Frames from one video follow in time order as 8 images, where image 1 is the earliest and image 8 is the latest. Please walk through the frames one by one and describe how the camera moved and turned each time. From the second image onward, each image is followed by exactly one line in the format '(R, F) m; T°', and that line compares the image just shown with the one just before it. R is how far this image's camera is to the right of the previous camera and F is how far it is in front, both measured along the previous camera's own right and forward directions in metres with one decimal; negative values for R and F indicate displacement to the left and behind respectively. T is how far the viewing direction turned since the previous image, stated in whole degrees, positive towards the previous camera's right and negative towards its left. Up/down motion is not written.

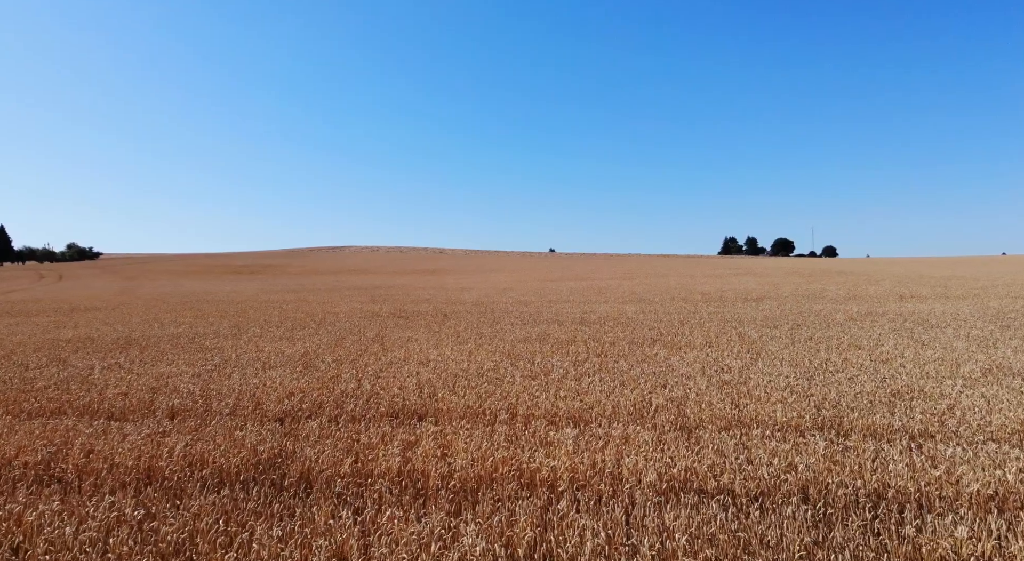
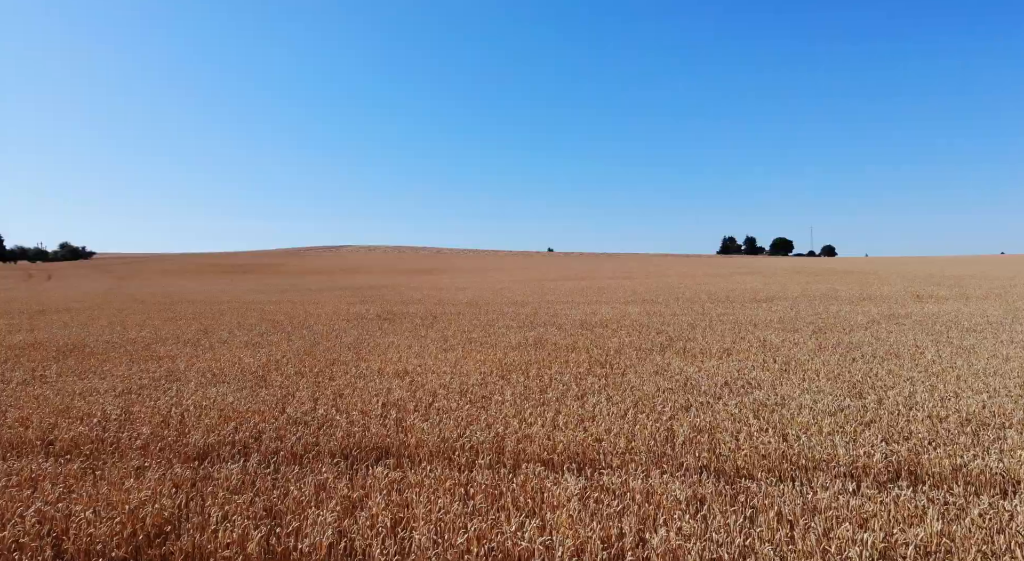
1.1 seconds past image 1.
(+0.1, +1.3) m; 0°
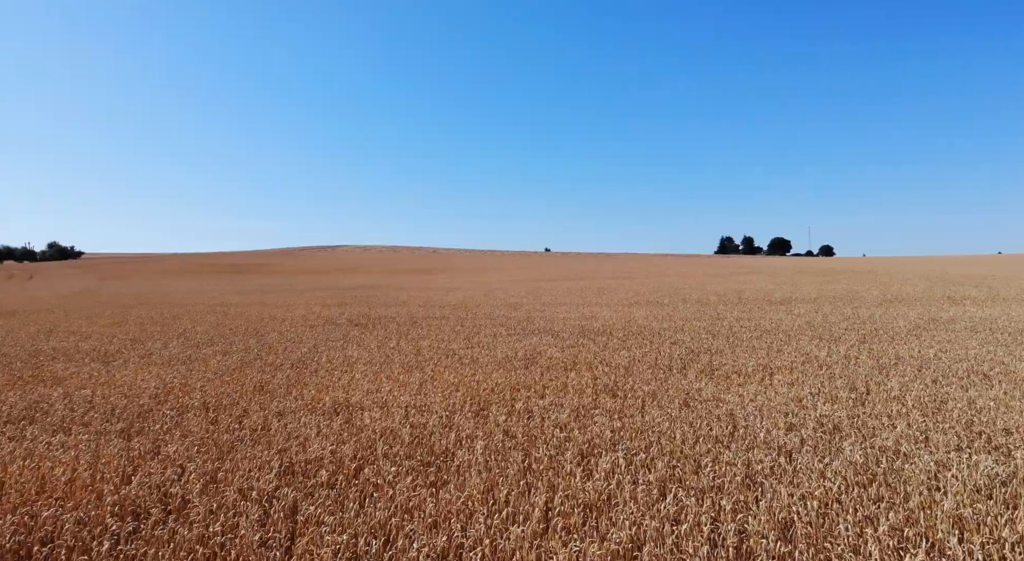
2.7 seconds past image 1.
(+0.2, +2.1) m; 0°
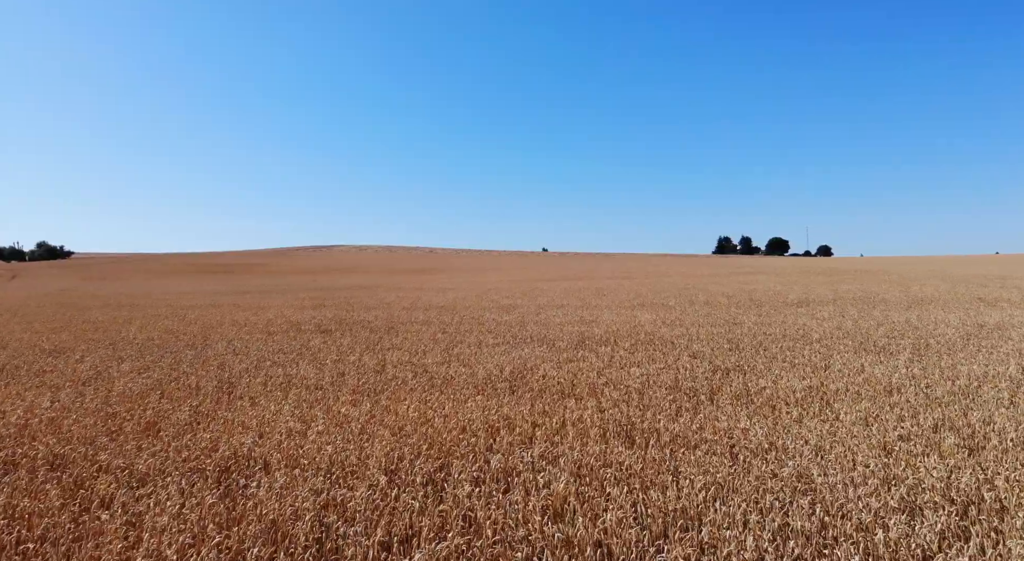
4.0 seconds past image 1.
(+0.2, +1.8) m; 0°
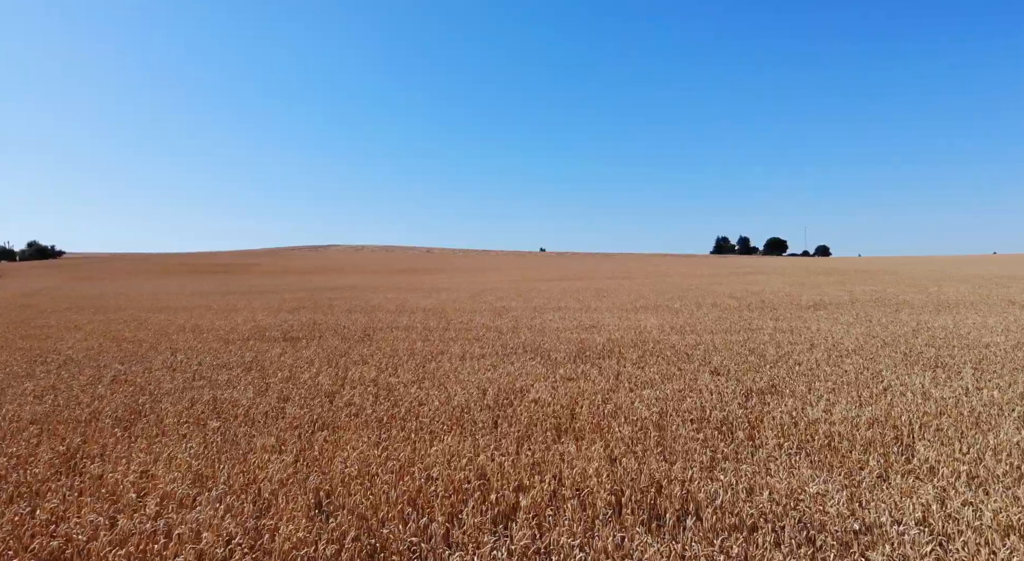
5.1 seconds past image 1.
(+0.2, +1.5) m; 0°
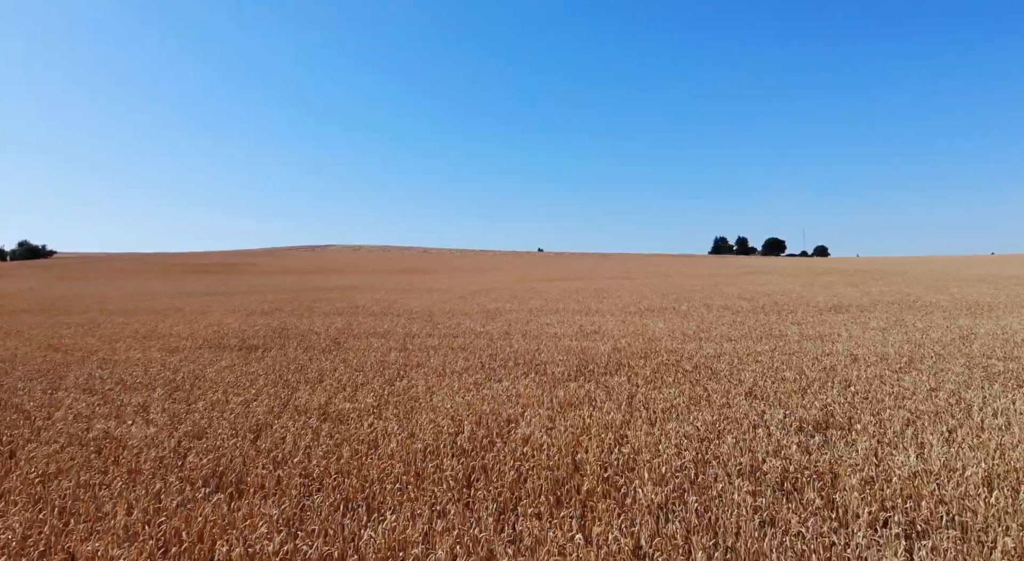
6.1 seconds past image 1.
(+0.1, +1.5) m; 0°
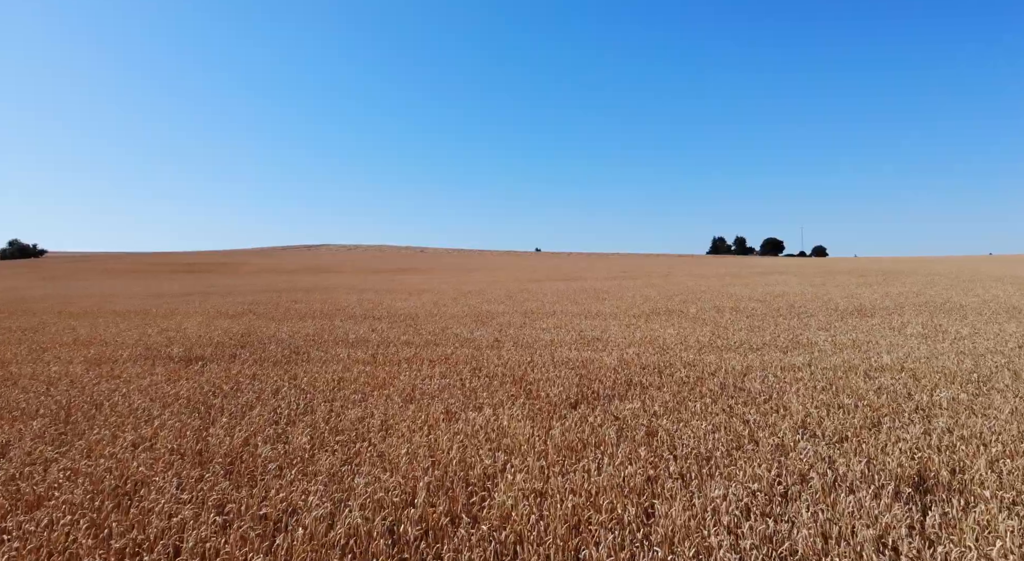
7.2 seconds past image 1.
(+0.1, +1.4) m; 0°
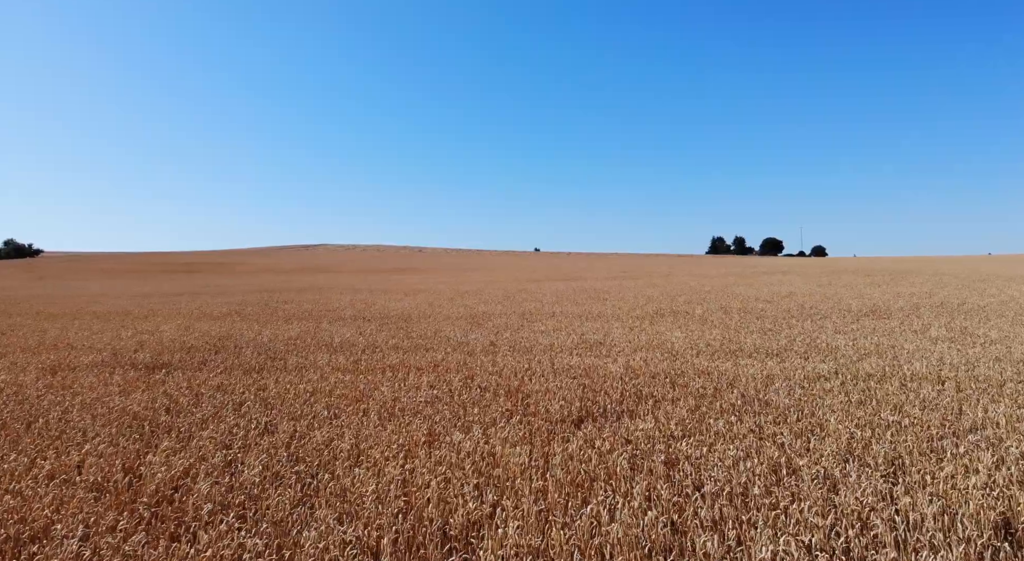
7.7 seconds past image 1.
(0.0, +0.7) m; 0°
